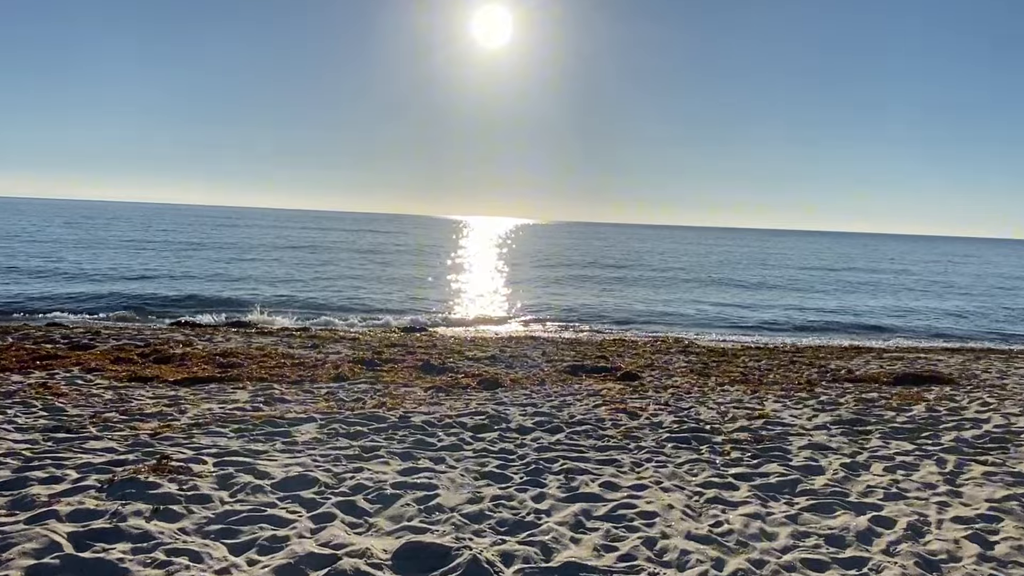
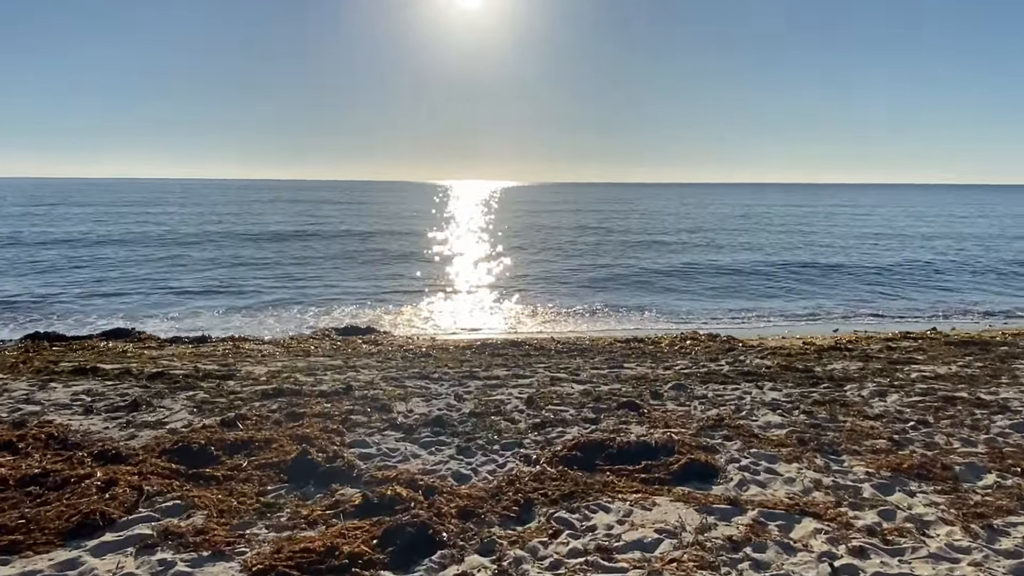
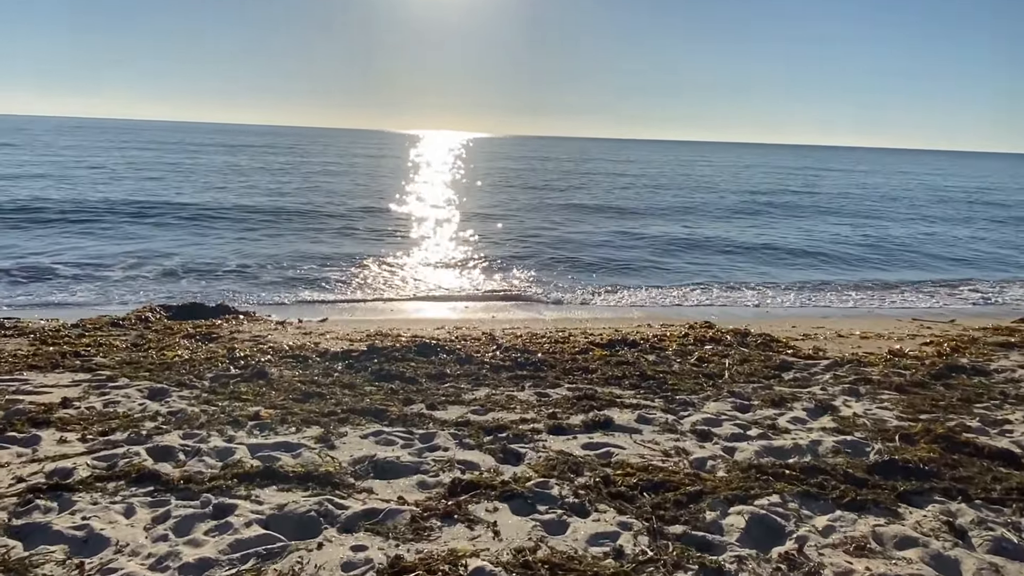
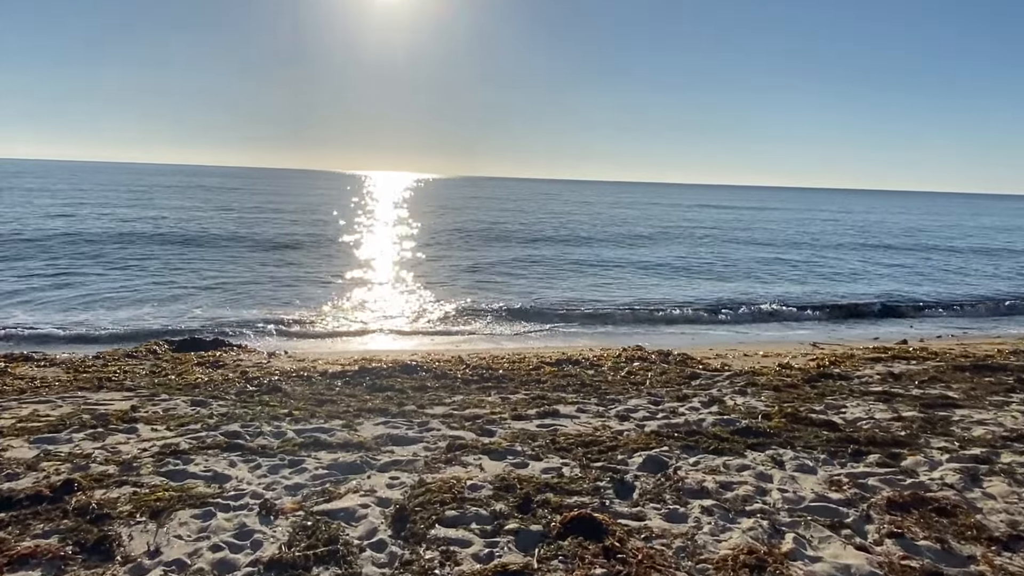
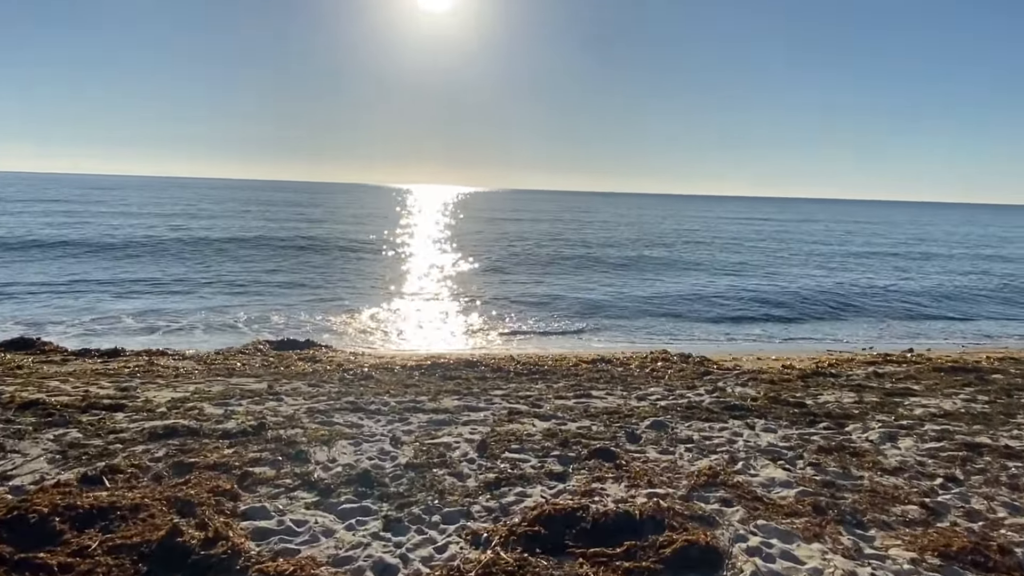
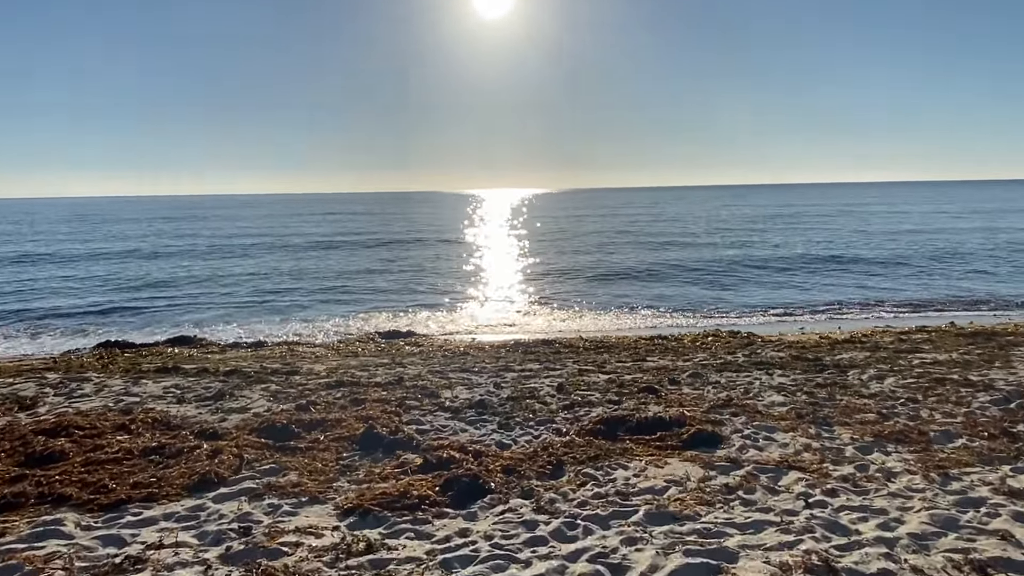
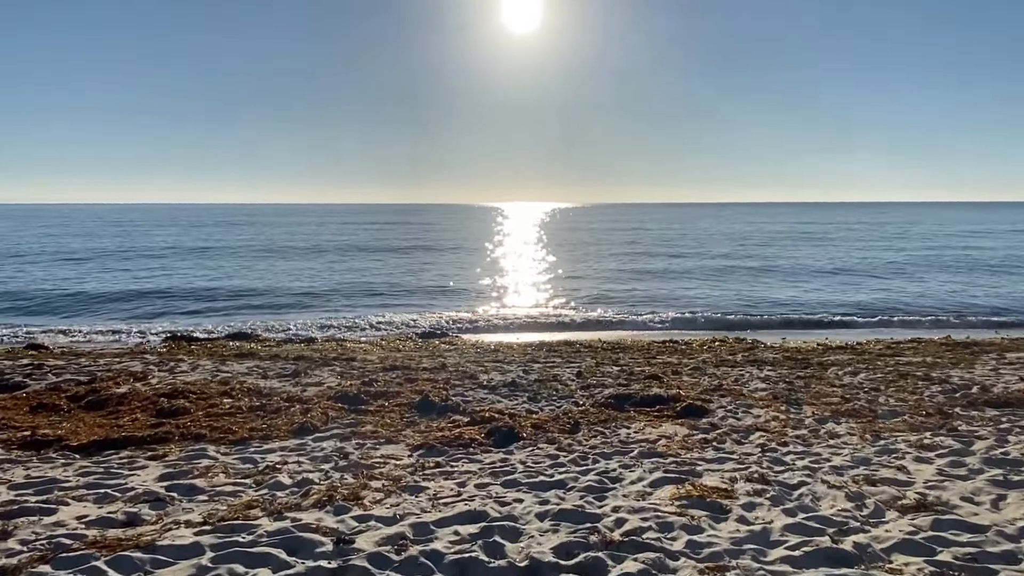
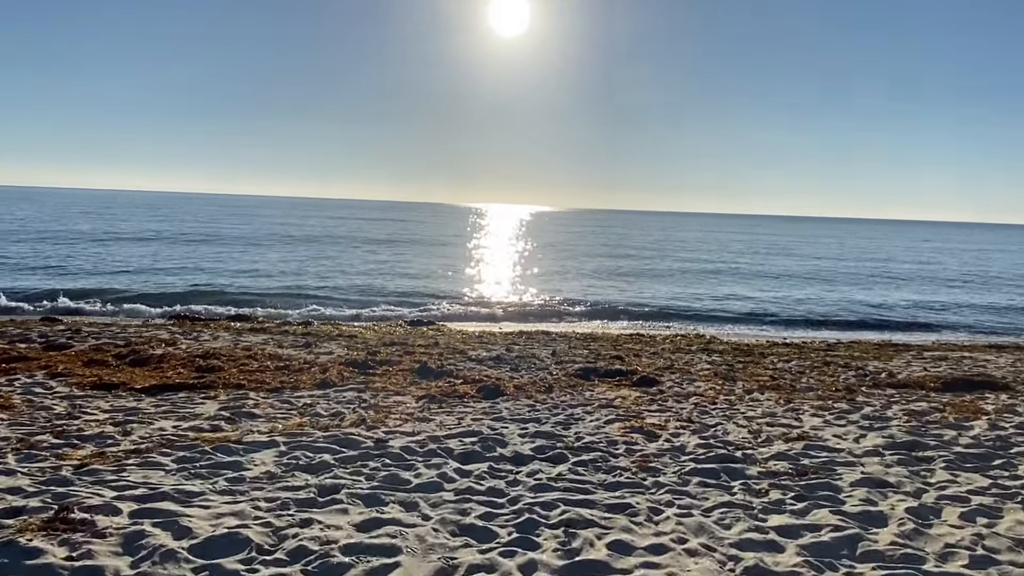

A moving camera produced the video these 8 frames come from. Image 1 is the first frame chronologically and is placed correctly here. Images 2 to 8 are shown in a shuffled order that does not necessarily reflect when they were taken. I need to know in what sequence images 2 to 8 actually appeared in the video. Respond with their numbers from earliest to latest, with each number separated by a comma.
8, 7, 6, 2, 5, 4, 3
